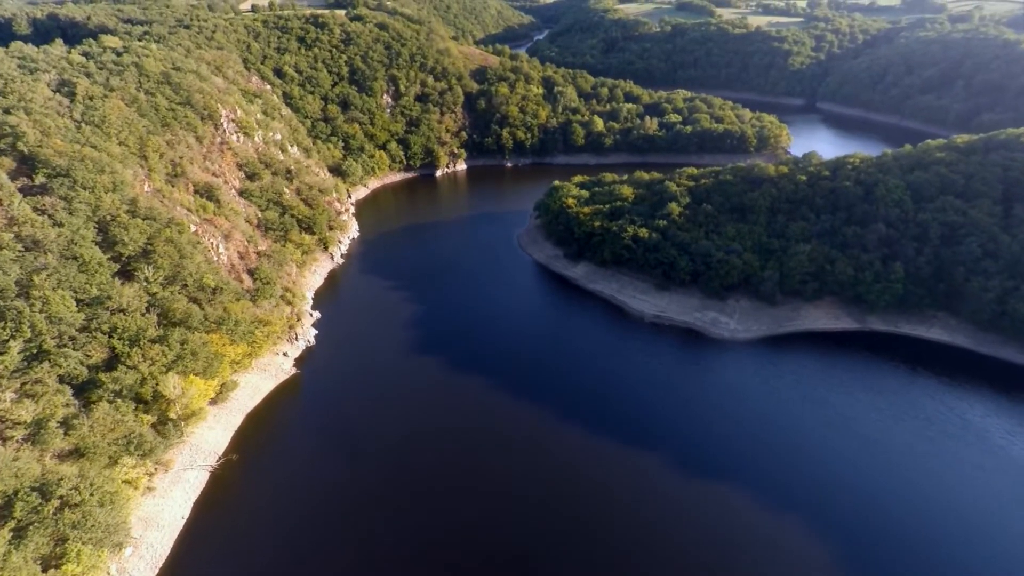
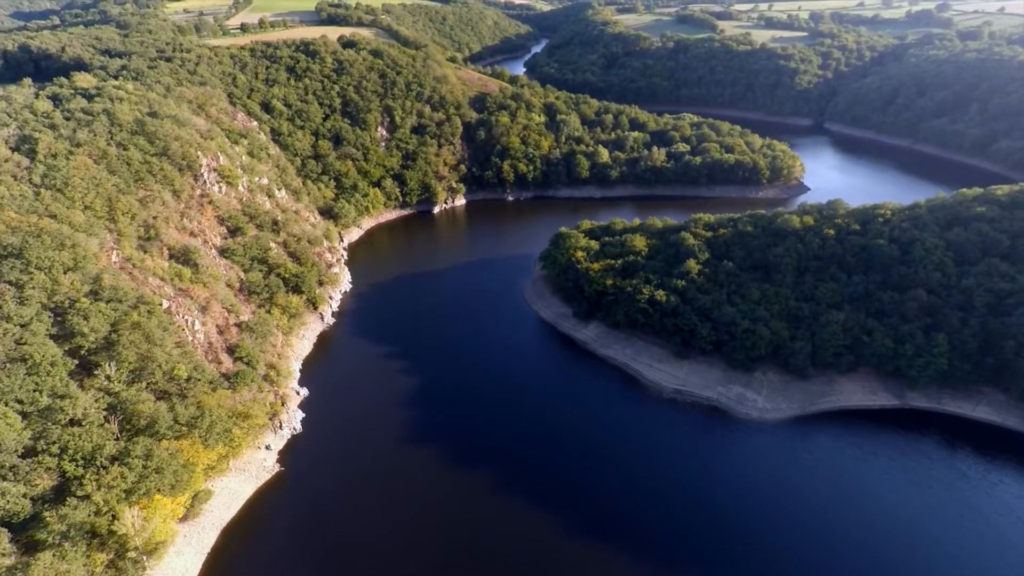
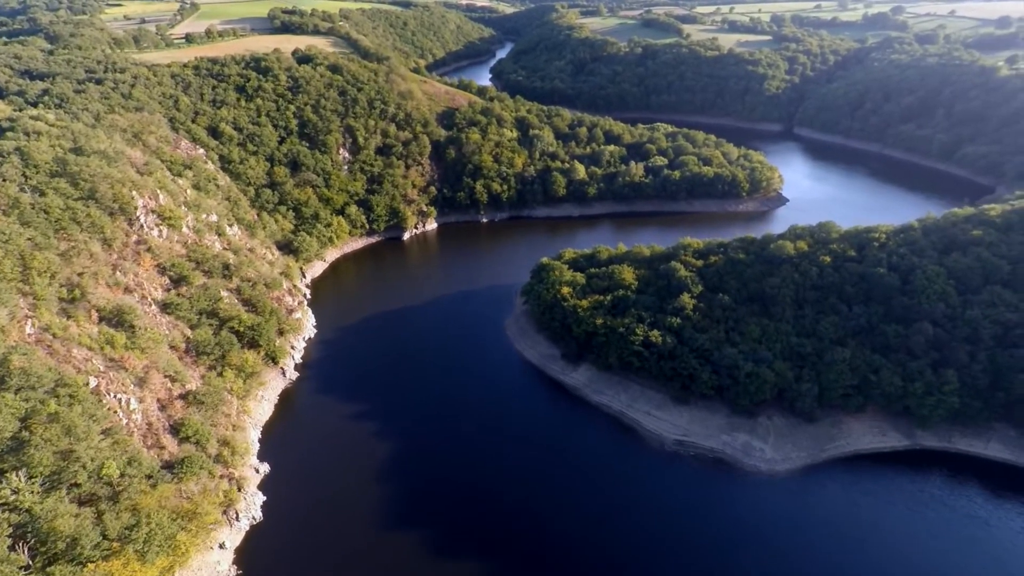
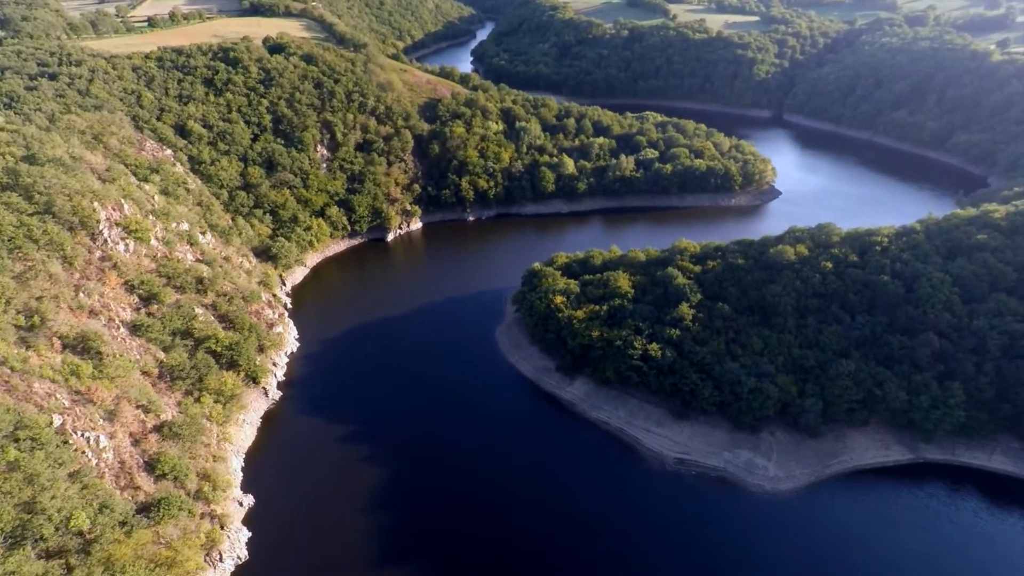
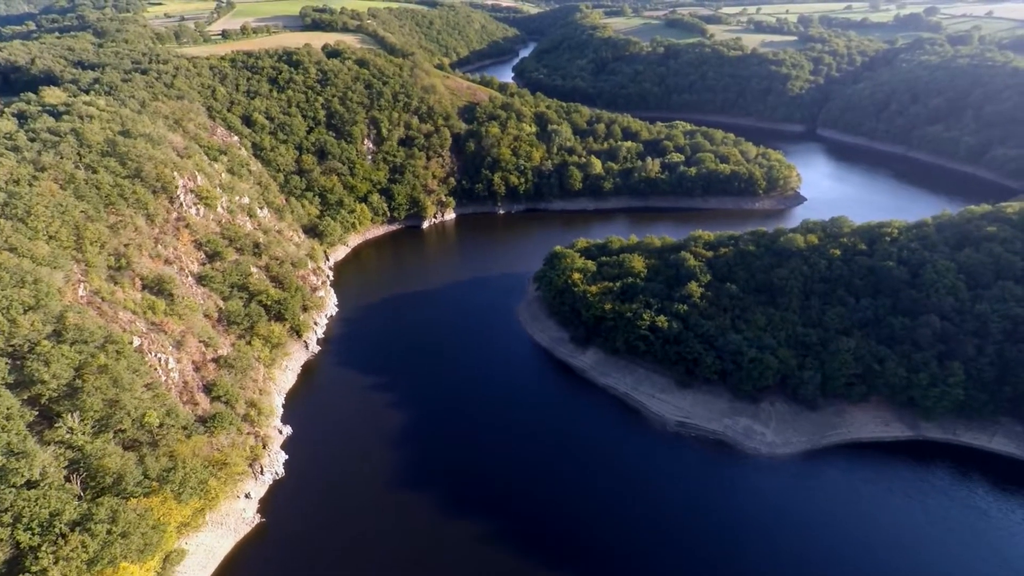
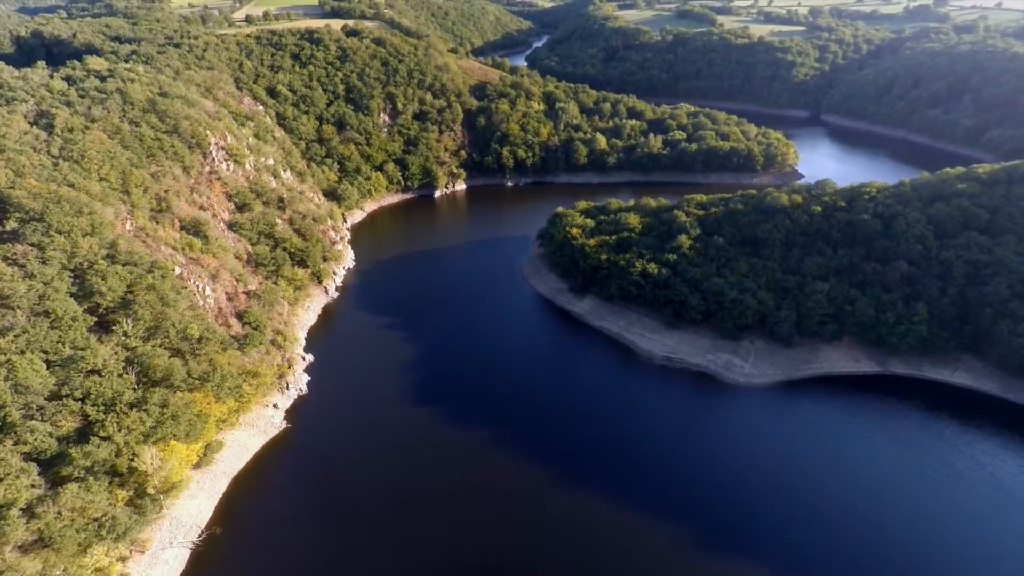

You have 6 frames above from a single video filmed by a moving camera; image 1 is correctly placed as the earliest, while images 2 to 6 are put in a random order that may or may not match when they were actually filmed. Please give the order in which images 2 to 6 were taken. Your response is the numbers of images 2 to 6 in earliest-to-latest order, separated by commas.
6, 2, 5, 3, 4
